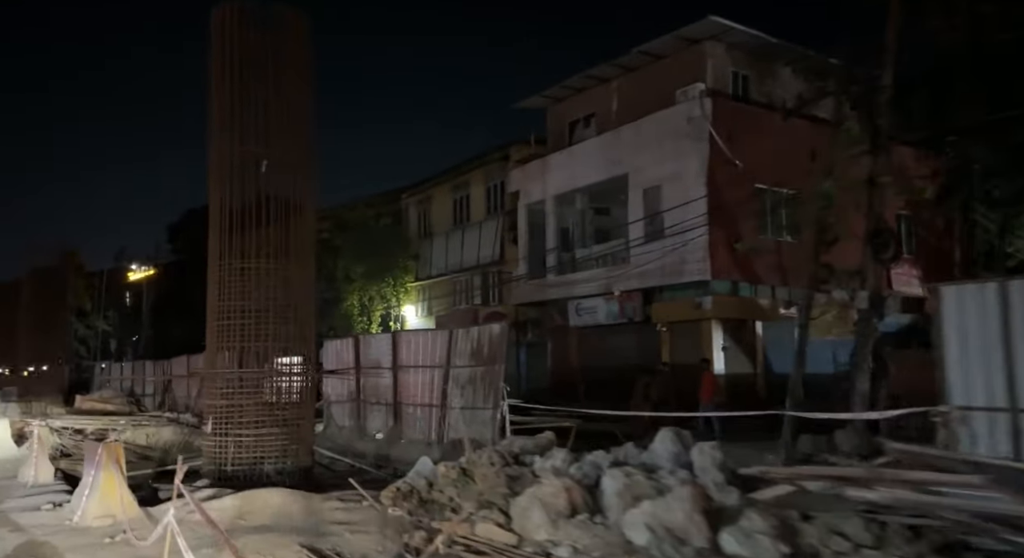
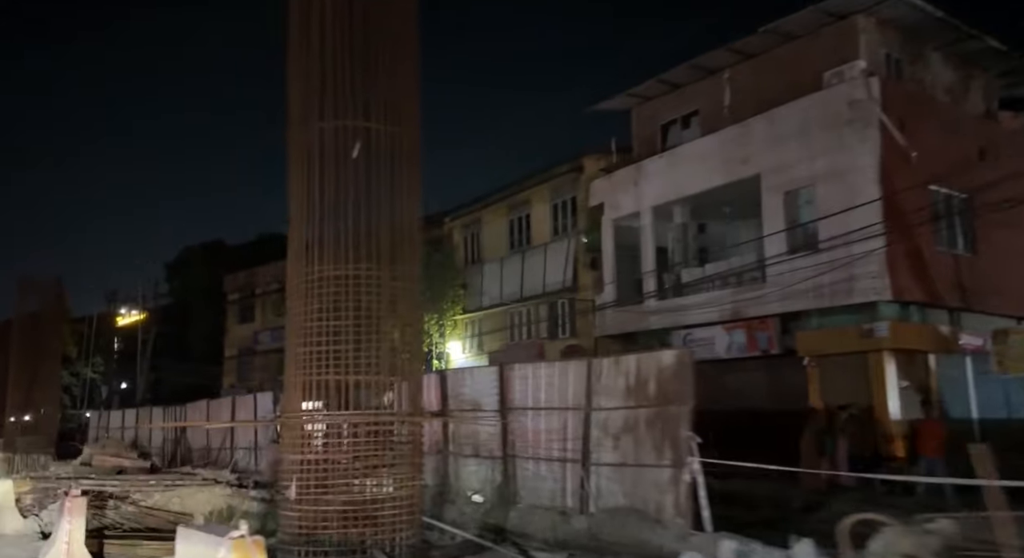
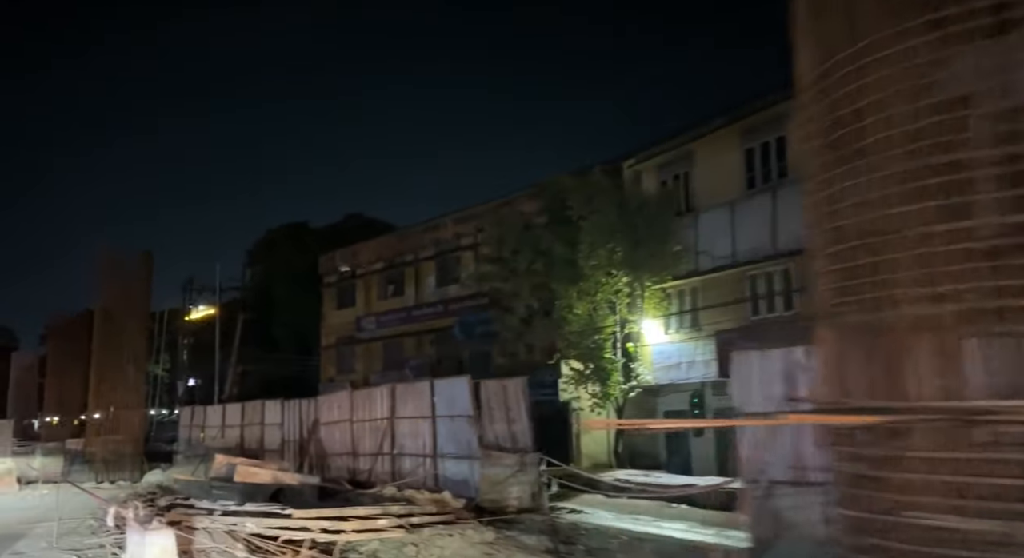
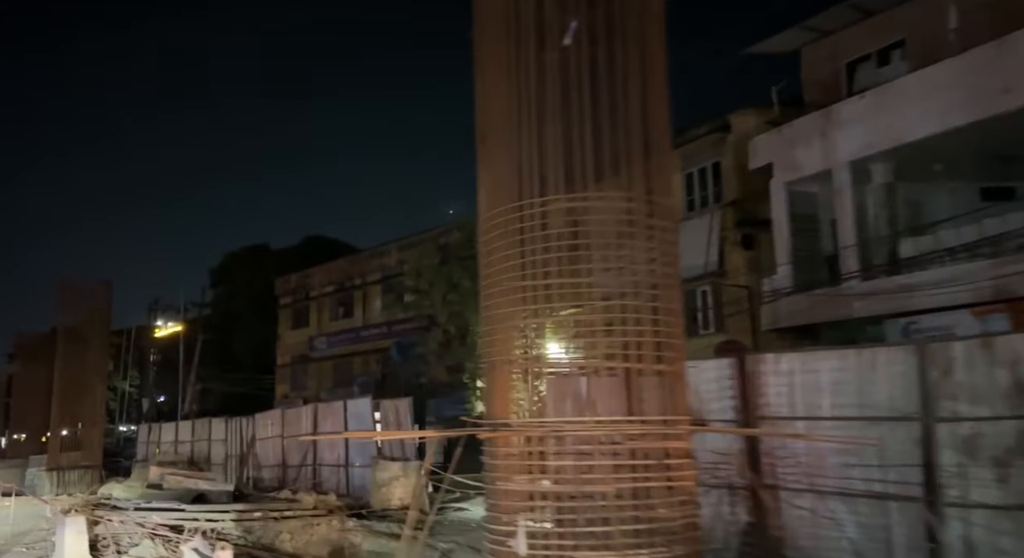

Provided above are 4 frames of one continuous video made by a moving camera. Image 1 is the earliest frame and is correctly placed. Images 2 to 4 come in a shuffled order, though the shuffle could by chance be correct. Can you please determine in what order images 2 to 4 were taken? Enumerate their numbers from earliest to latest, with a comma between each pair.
2, 4, 3
